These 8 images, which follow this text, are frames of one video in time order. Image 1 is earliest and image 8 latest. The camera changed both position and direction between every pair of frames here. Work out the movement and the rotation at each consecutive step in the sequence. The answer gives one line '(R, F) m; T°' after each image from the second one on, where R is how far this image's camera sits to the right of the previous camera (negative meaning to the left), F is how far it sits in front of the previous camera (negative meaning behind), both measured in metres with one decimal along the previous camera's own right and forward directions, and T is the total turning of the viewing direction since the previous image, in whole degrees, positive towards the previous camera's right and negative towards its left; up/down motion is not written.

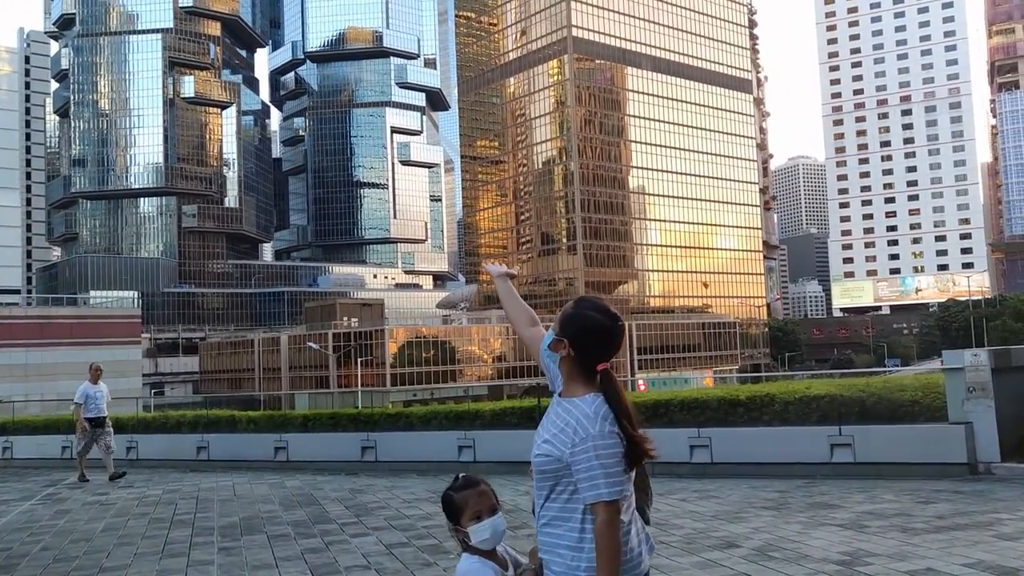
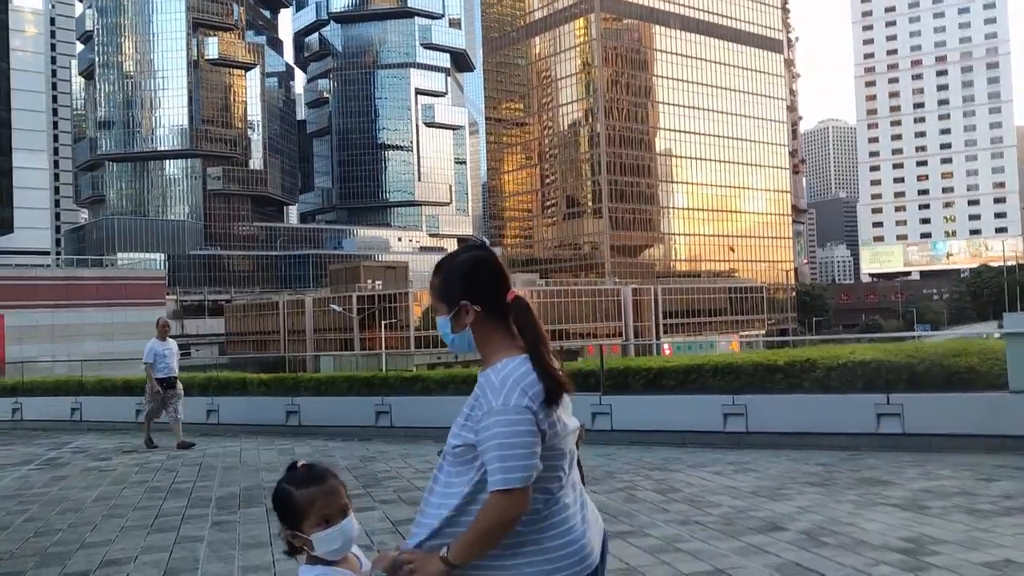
(0.0, +1.0) m; -2°
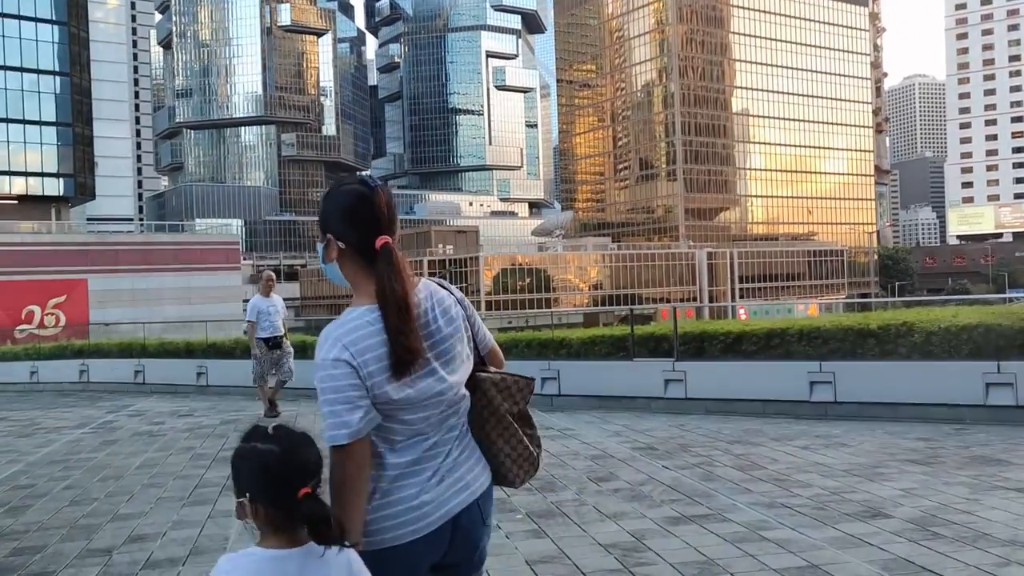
(+0.1, +1.0) m; -4°
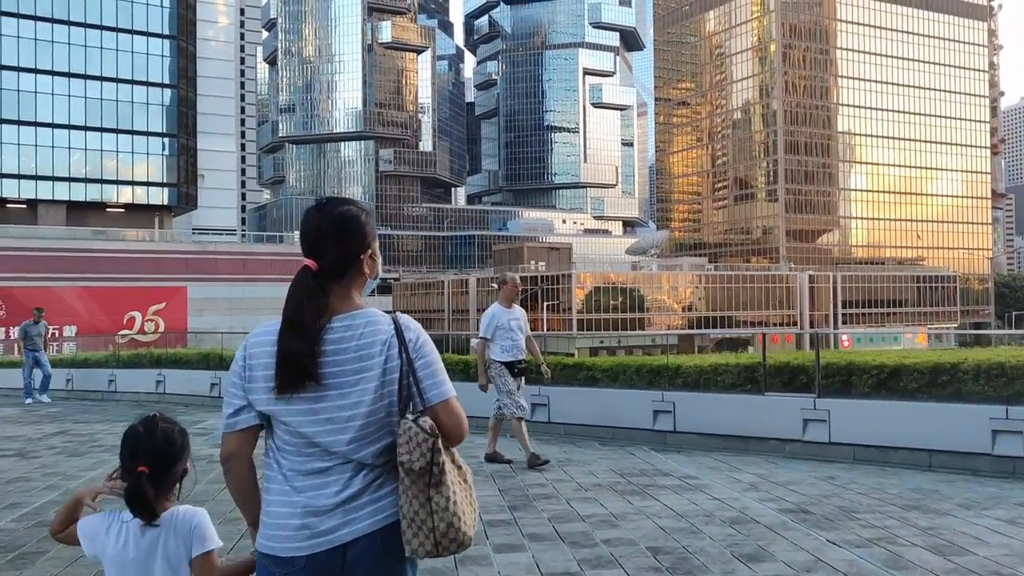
(-0.3, +2.0) m; -6°
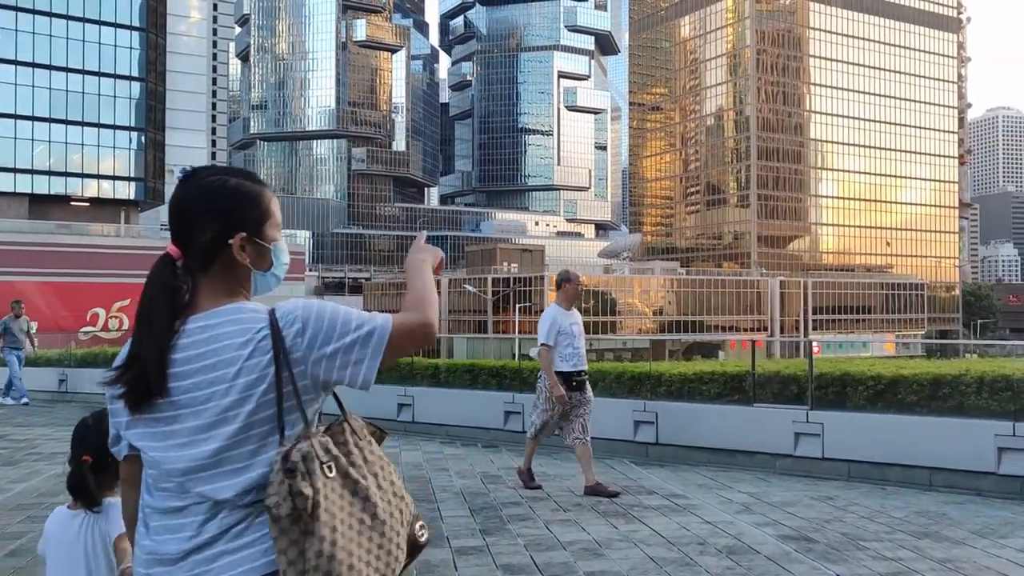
(0.0, +0.8) m; +2°
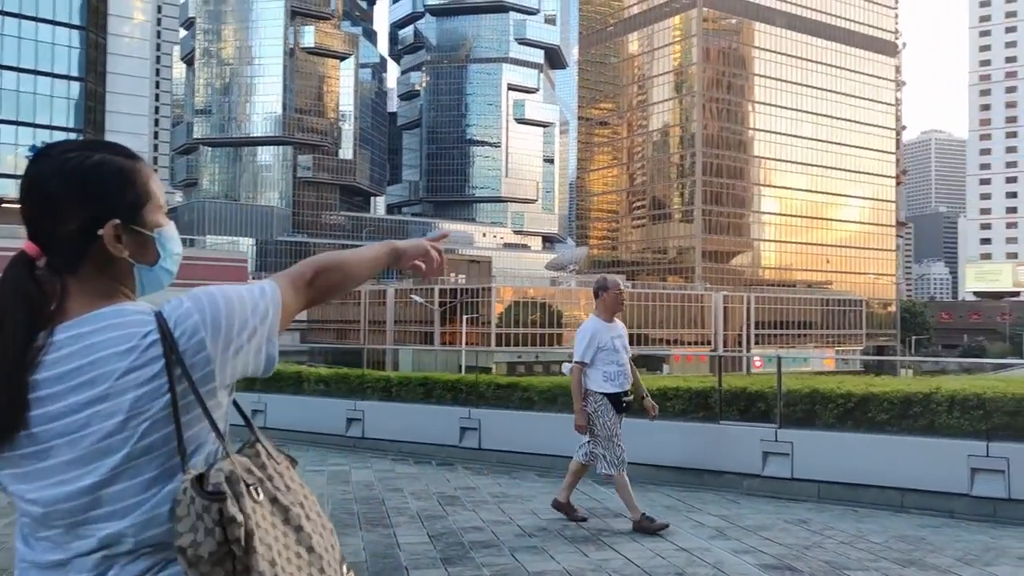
(-0.2, +0.5) m; +3°
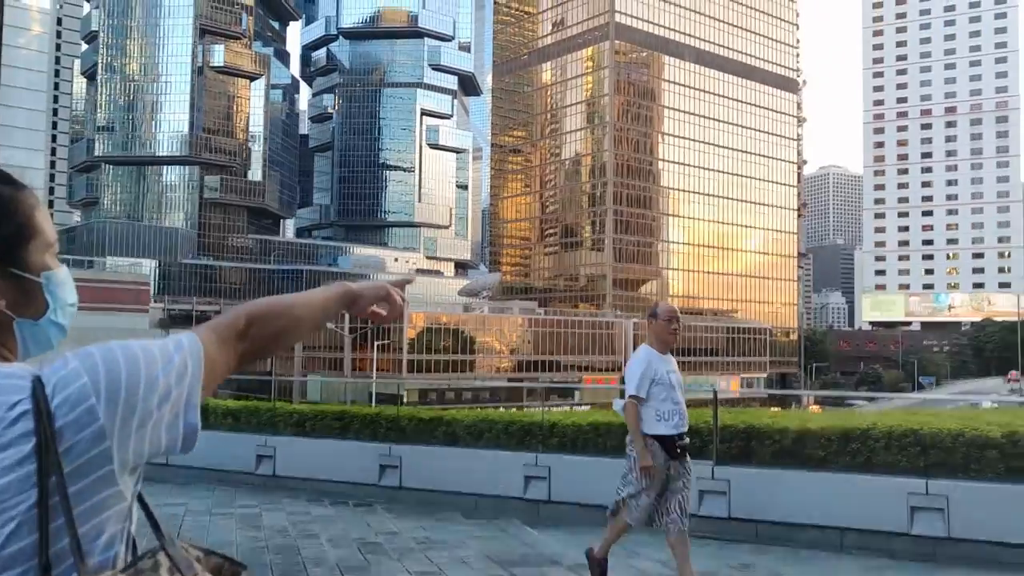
(-0.2, +0.6) m; +5°
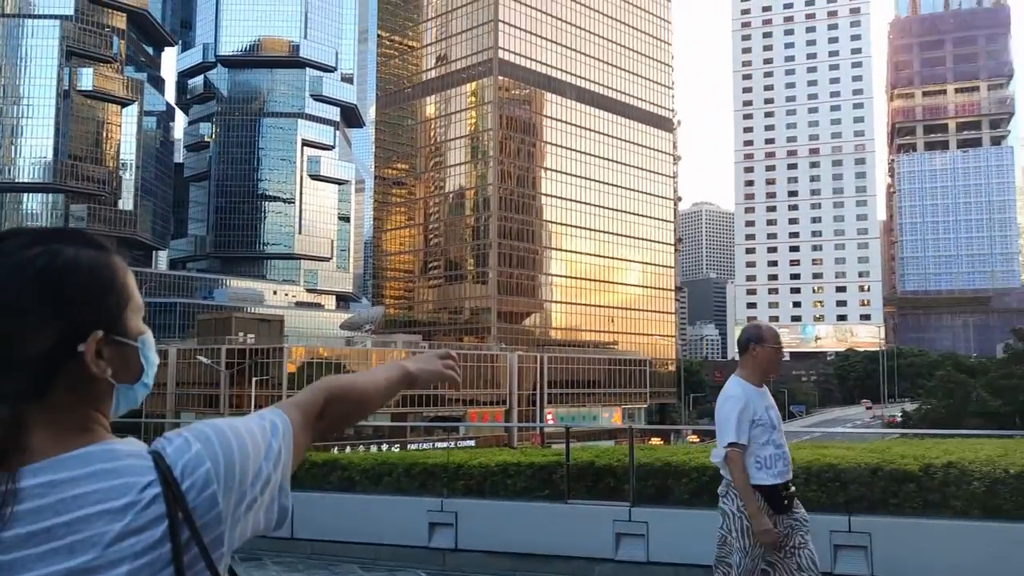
(-0.3, +0.7) m; +7°
